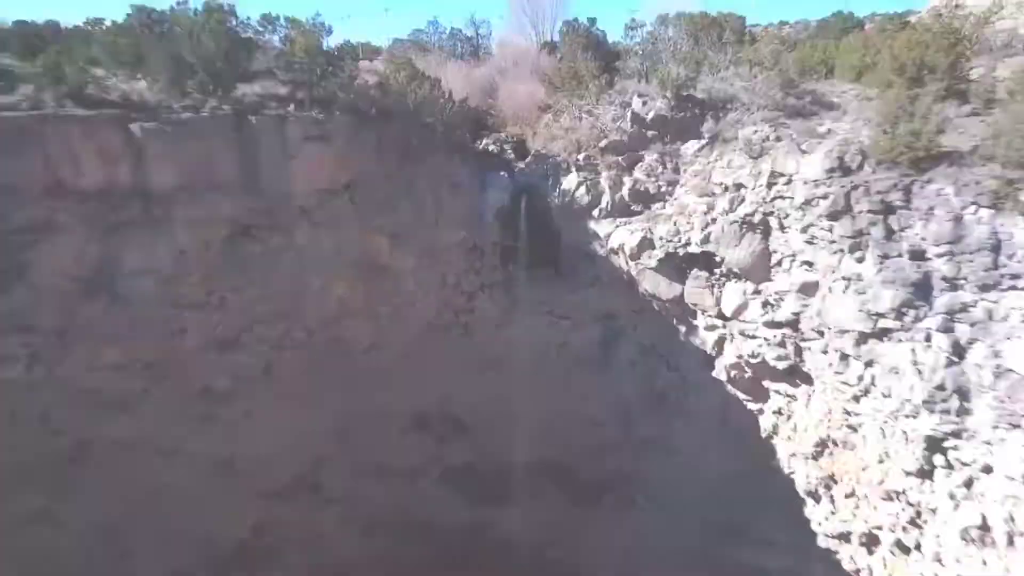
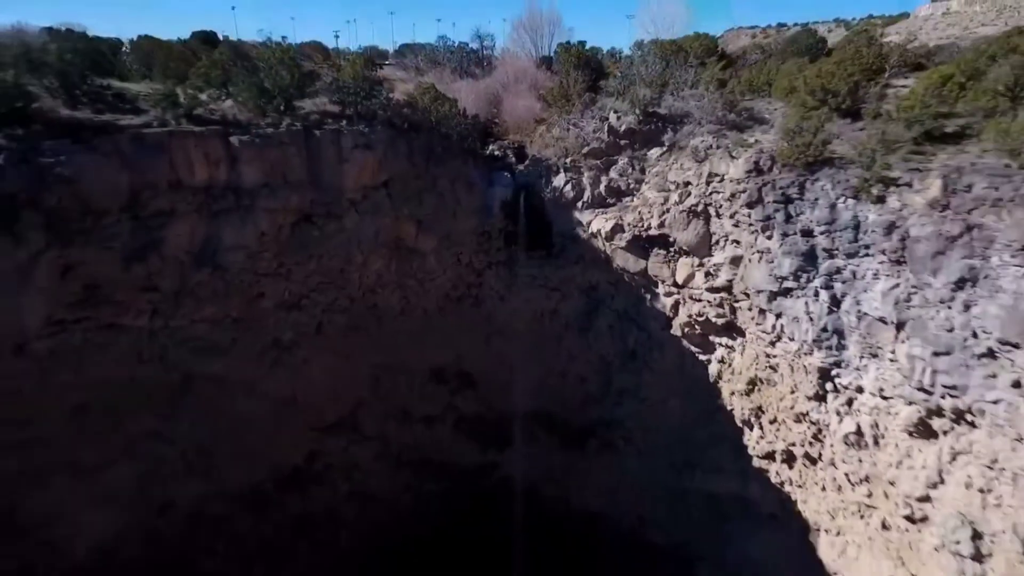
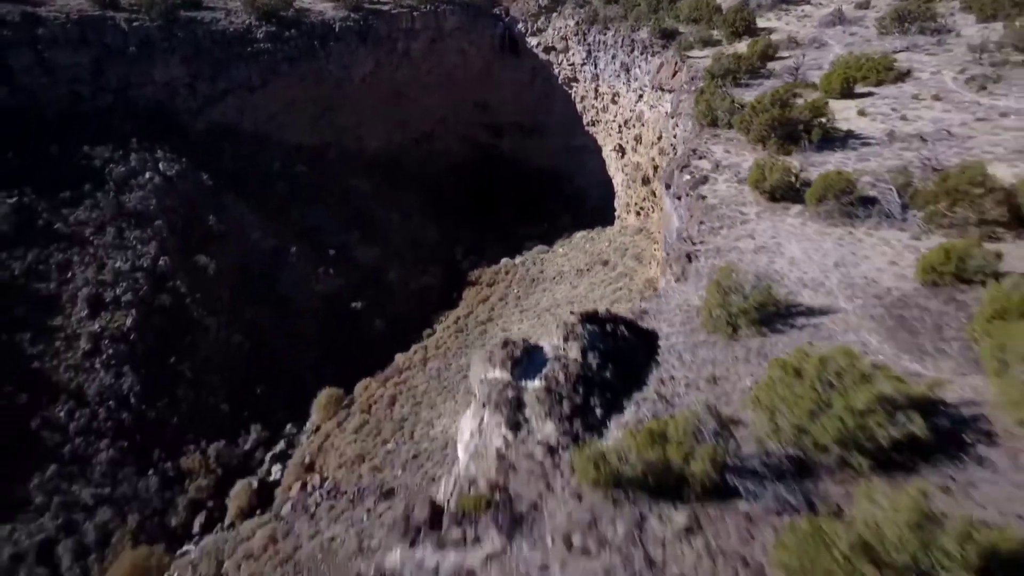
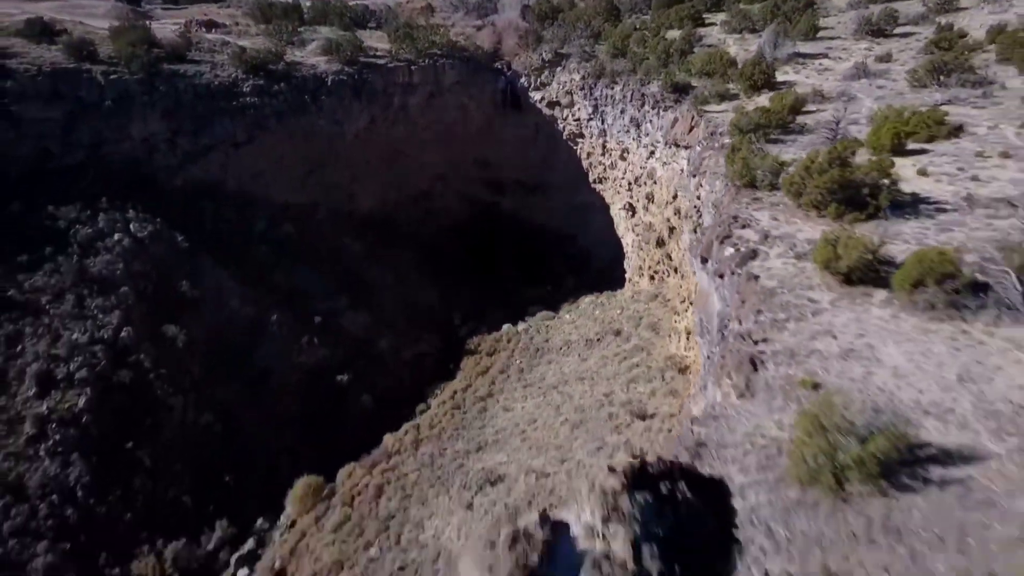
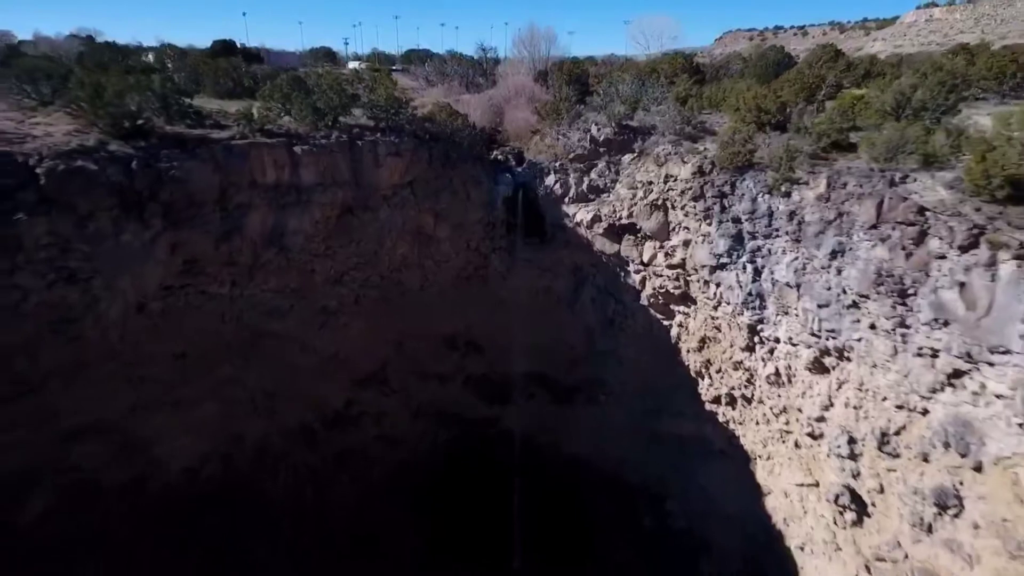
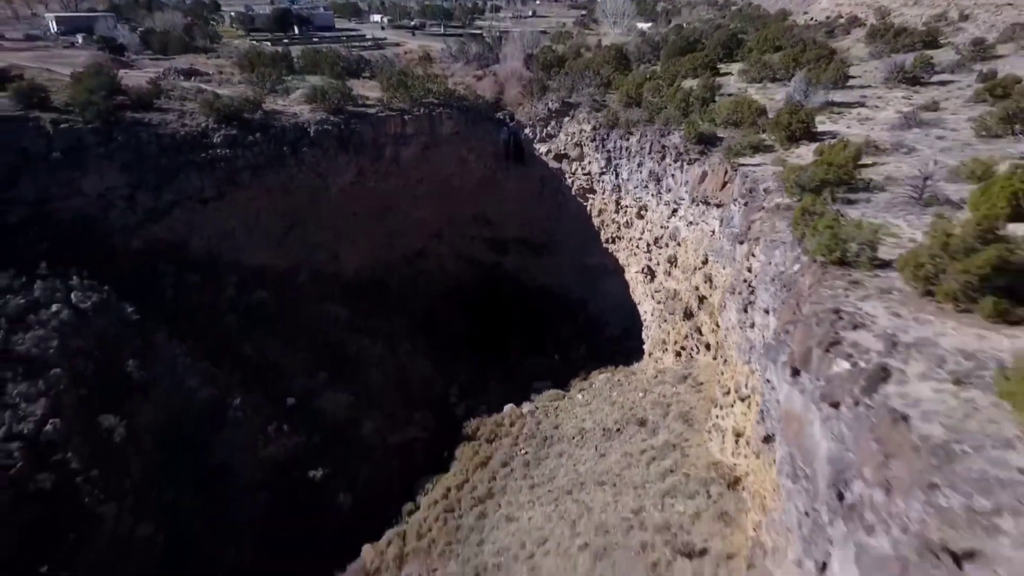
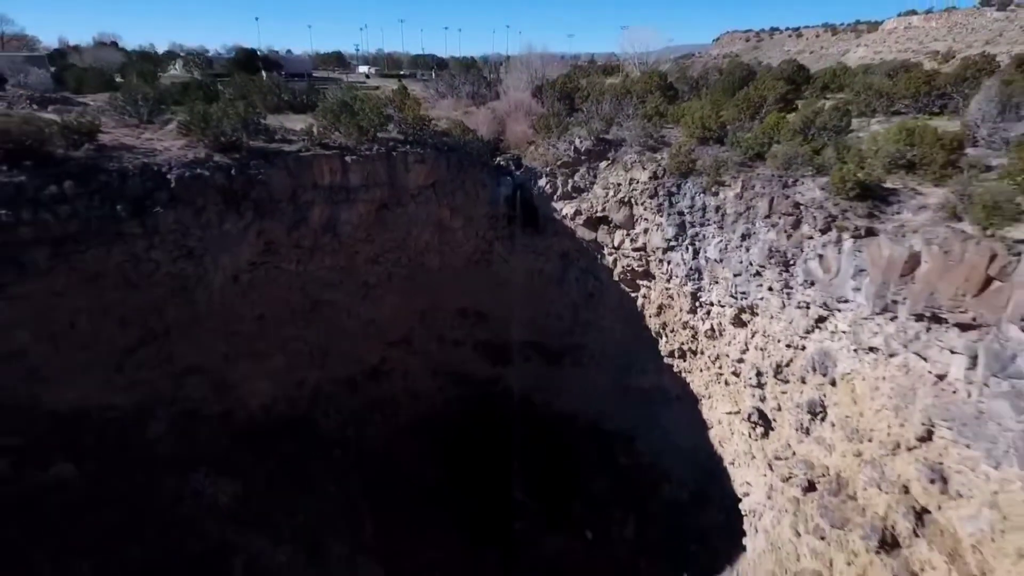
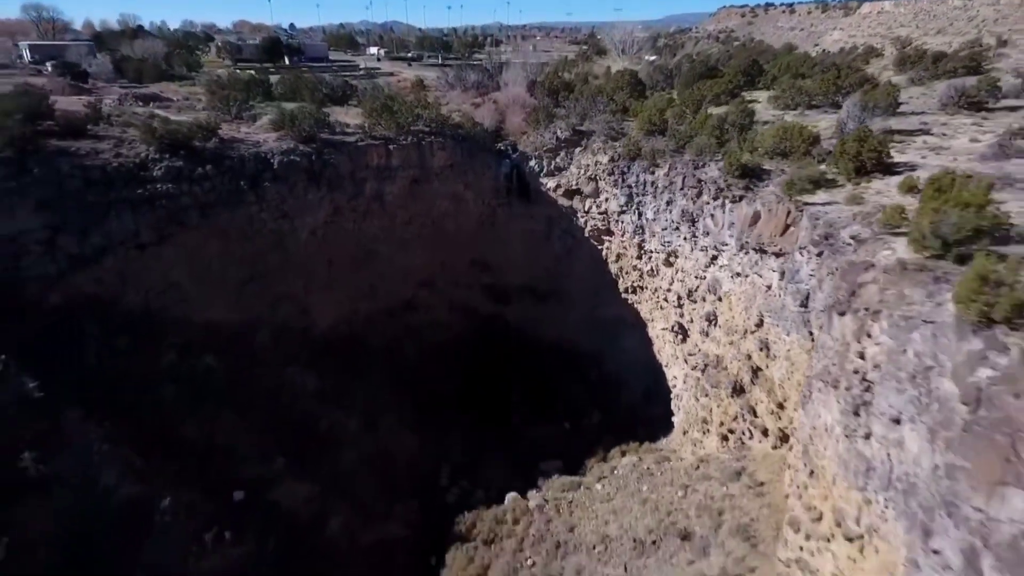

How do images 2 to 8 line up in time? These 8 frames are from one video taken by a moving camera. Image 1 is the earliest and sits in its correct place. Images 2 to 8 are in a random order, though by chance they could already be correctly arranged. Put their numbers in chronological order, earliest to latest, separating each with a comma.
2, 5, 7, 8, 6, 4, 3
